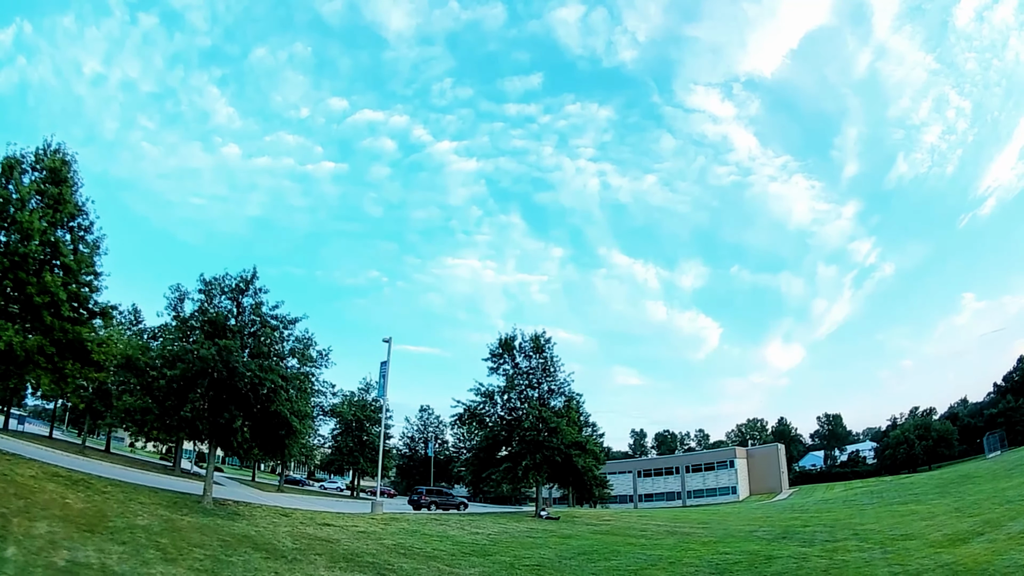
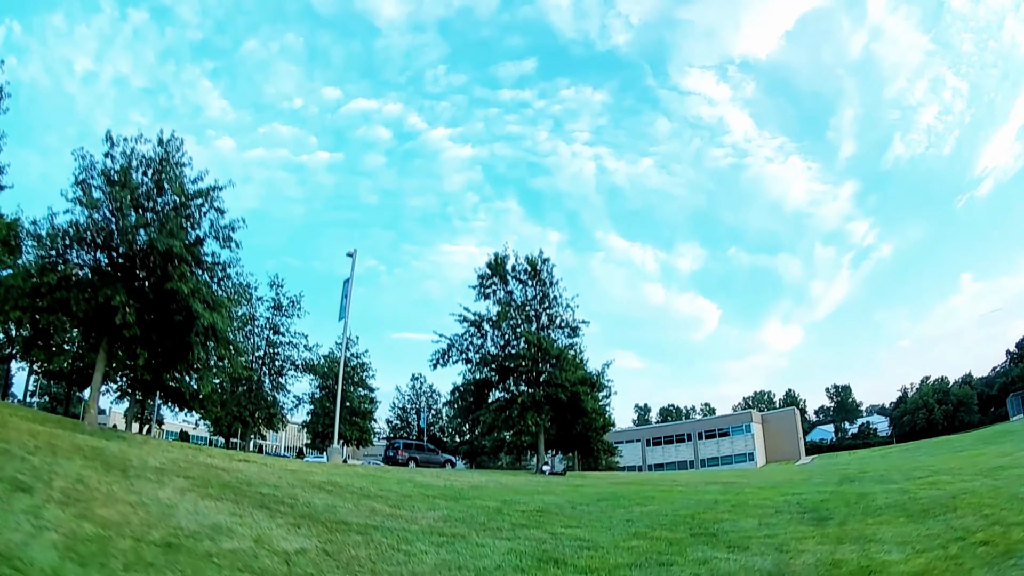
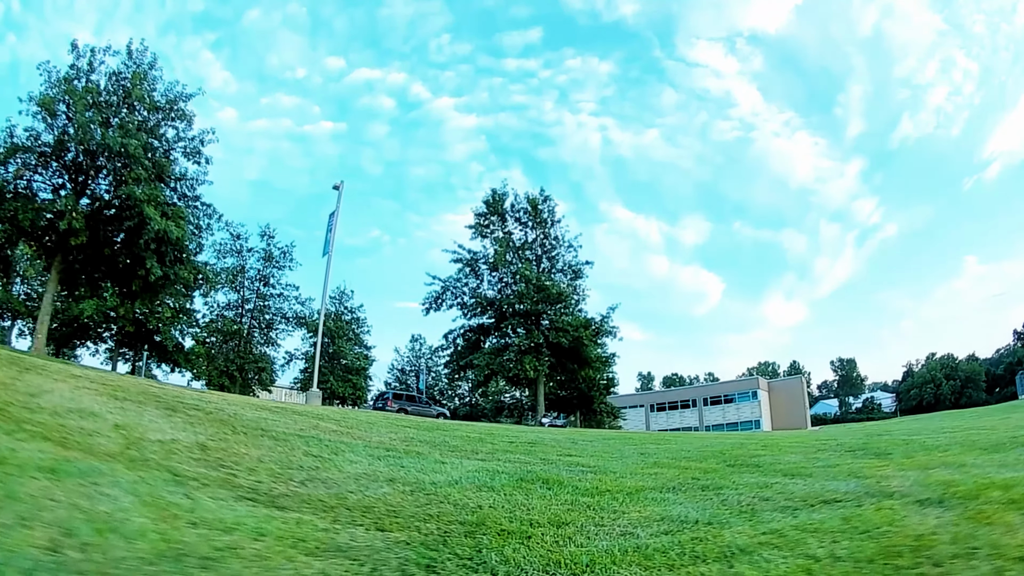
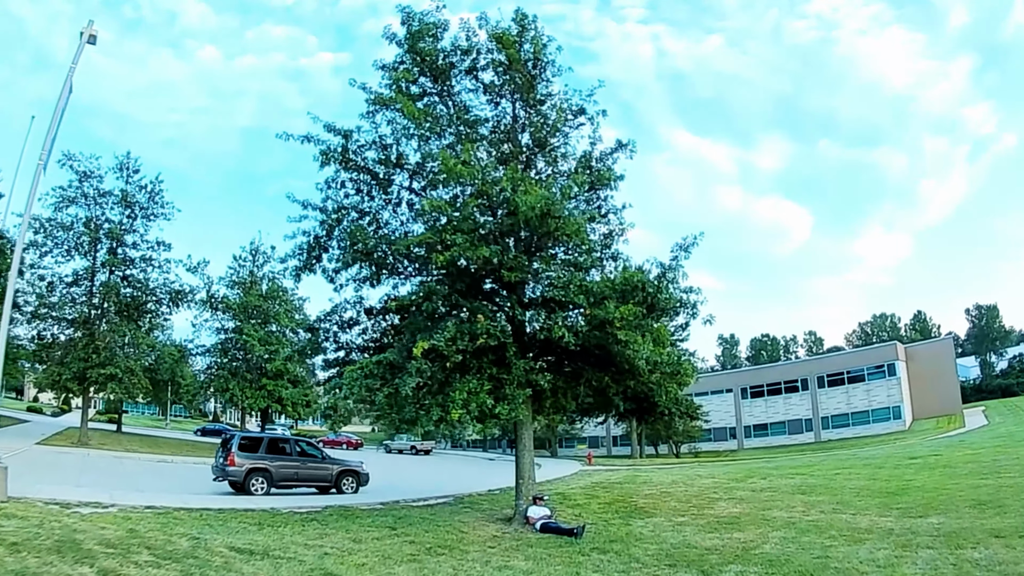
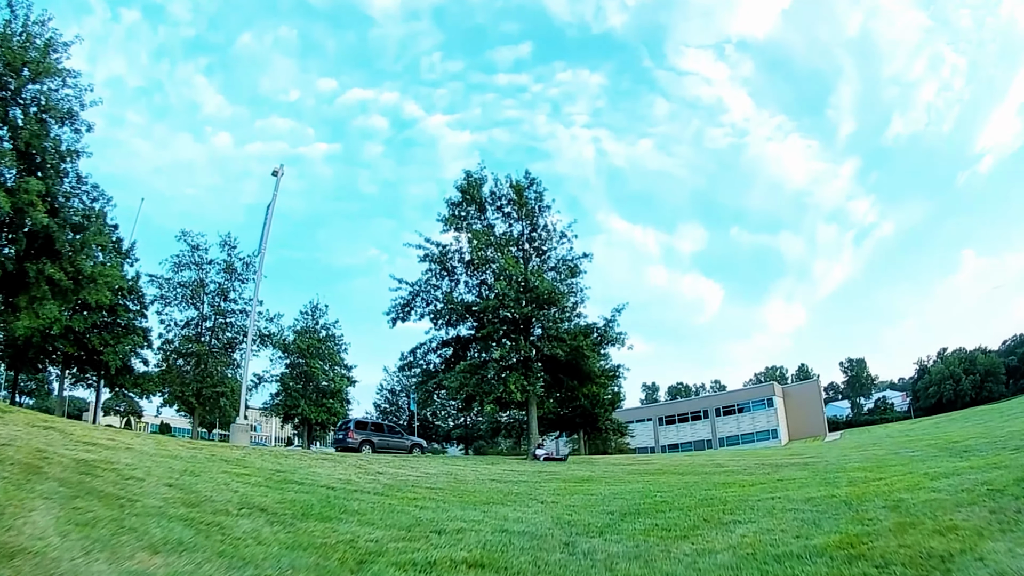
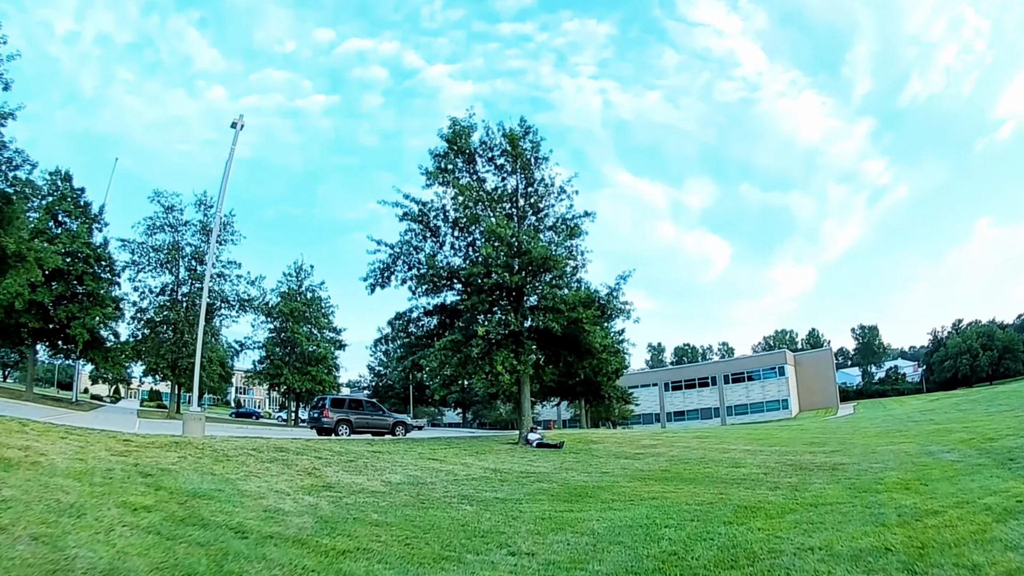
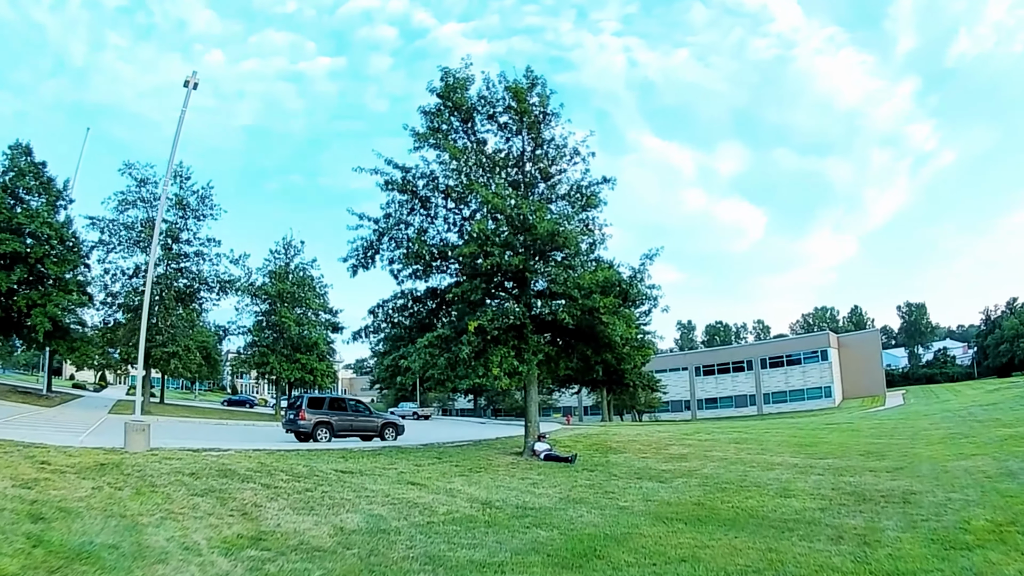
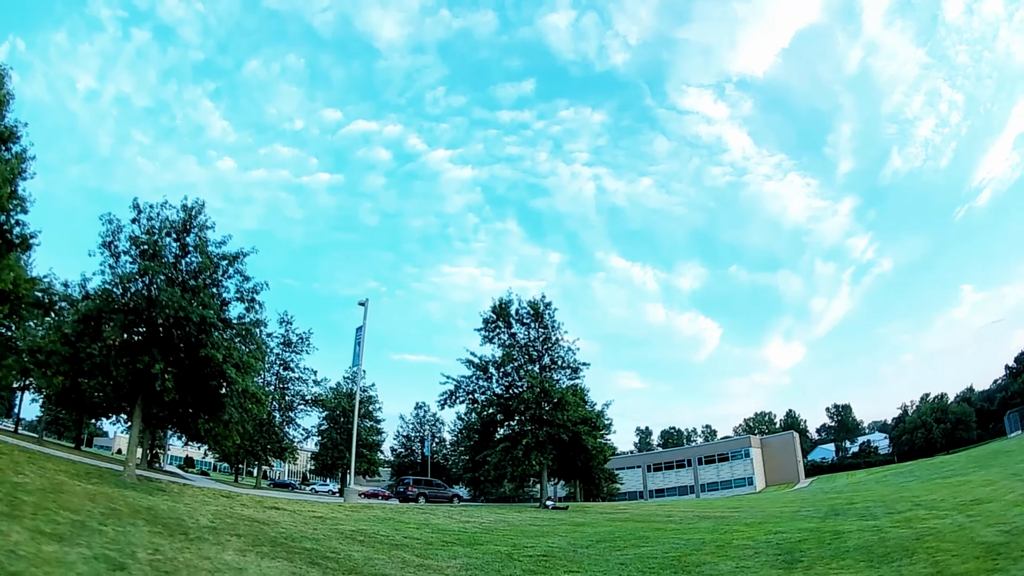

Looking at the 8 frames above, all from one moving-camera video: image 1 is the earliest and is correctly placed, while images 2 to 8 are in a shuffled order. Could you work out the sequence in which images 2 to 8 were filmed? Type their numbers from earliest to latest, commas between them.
8, 2, 3, 5, 6, 7, 4
